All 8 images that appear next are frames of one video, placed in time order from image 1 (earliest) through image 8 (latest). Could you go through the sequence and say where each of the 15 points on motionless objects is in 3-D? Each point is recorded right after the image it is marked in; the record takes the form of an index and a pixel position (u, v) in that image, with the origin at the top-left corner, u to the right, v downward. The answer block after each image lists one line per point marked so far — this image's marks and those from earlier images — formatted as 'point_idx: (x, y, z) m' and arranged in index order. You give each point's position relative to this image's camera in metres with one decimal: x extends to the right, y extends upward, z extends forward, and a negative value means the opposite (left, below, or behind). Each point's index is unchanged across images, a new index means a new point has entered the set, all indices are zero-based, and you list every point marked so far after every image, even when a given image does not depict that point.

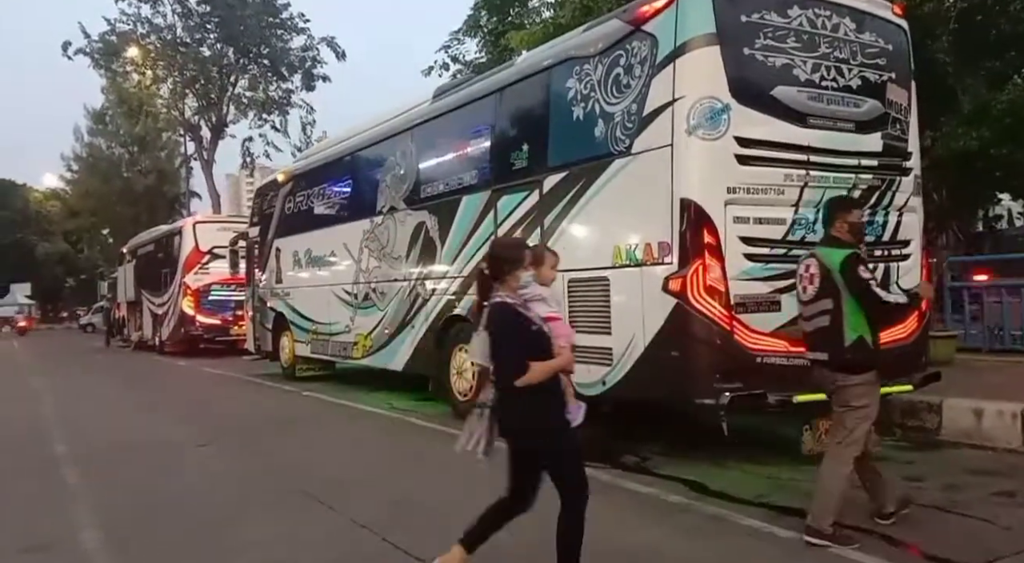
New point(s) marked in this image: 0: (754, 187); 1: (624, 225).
0: (+1.8, +0.7, +5.7) m
1: (+0.9, +0.5, +6.2) m
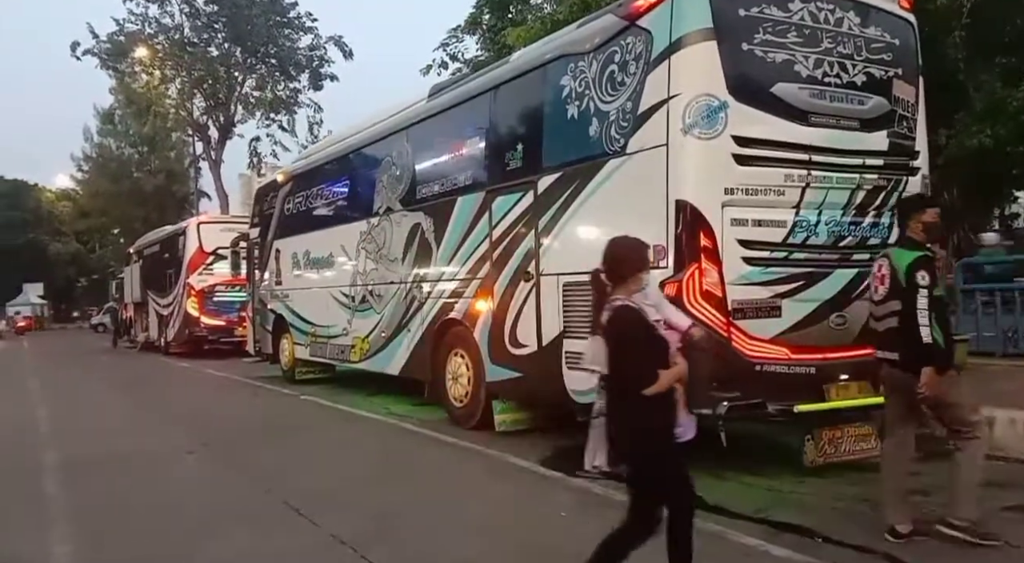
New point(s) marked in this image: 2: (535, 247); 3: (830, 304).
0: (+1.7, +0.7, +5.5) m
1: (+0.8, +0.4, +6.0) m
2: (+0.2, +0.3, +6.9) m
3: (+2.4, -0.2, +5.8) m
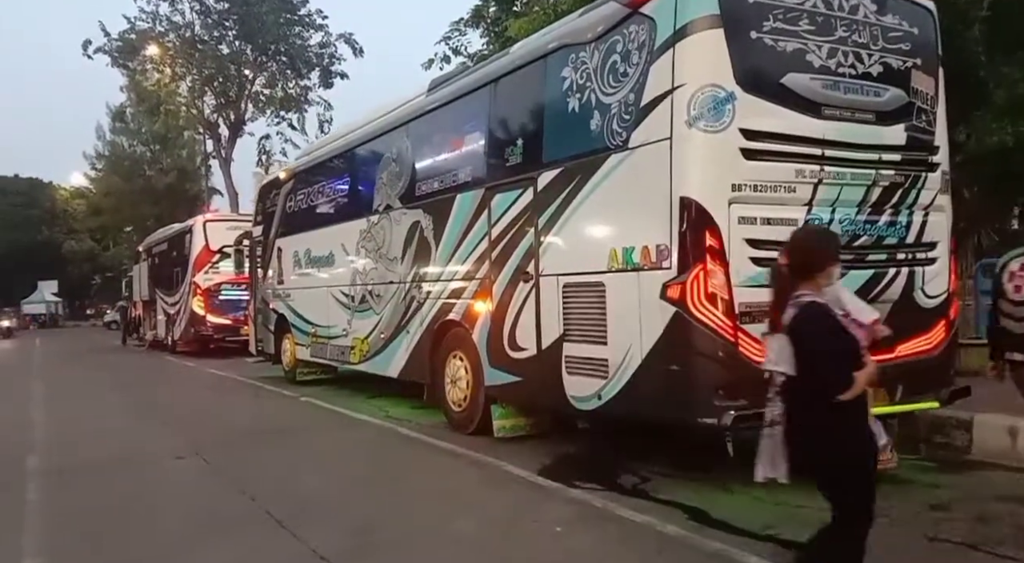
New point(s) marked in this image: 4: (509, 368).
0: (+1.7, +0.7, +5.2) m
1: (+0.8, +0.4, +5.7) m
2: (+0.2, +0.3, +6.6) m
3: (+2.4, -0.2, +5.5) m
4: (0.0, -0.8, +7.0) m
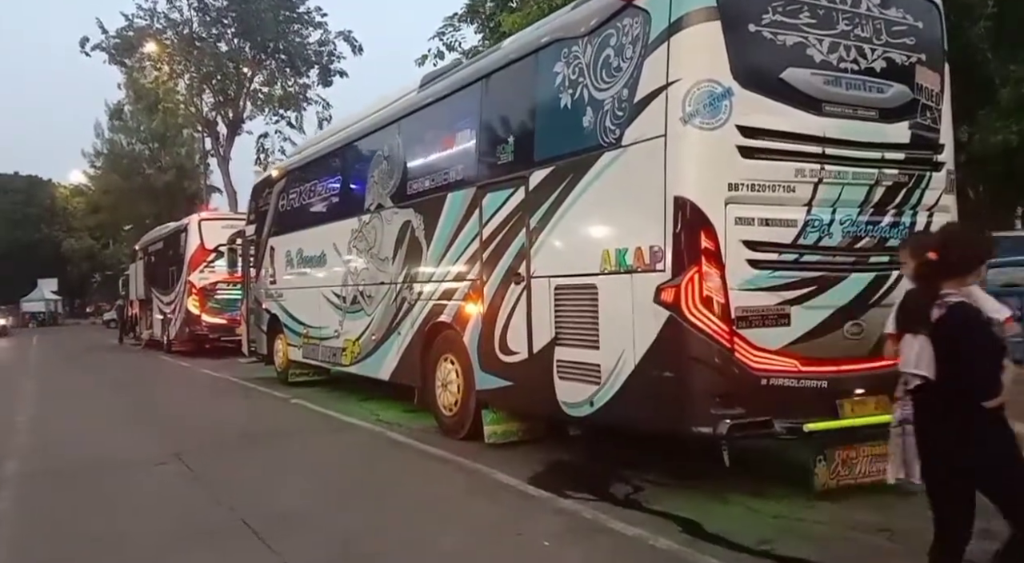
0: (+1.6, +0.6, +5.0) m
1: (+0.7, +0.4, +5.5) m
2: (+0.1, +0.3, +6.5) m
3: (+2.3, -0.2, +5.3) m
4: (-0.1, -0.8, +6.8) m
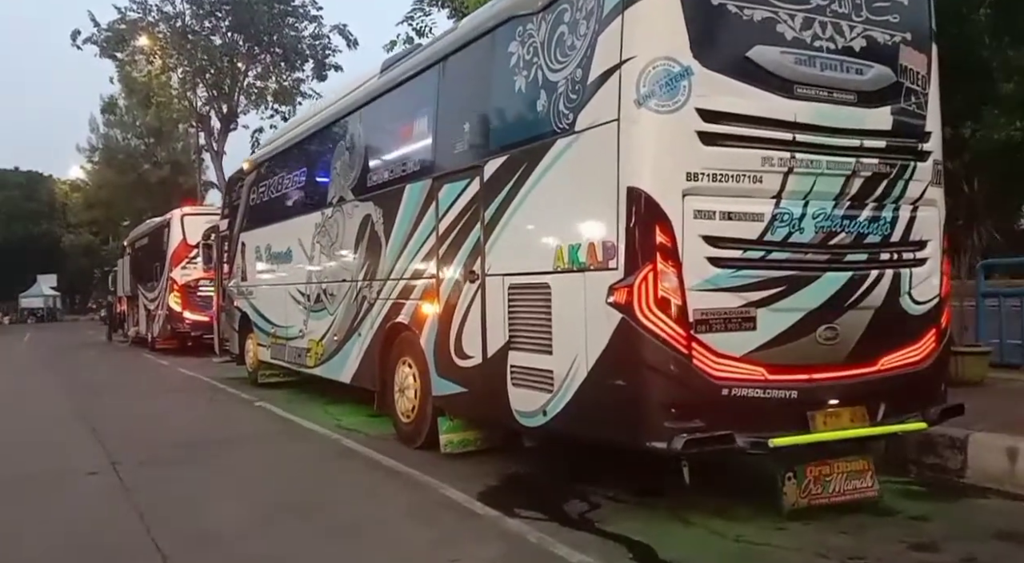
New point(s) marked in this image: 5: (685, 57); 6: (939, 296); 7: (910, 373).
0: (+1.2, +0.6, +4.5) m
1: (+0.4, +0.4, +5.0) m
2: (-0.2, +0.3, +6.0) m
3: (+1.9, -0.2, +4.8) m
4: (-0.5, -0.8, +6.3) m
5: (+1.0, +1.3, +4.5) m
6: (+3.0, -0.1, +5.4) m
7: (+2.7, -0.6, +5.1) m
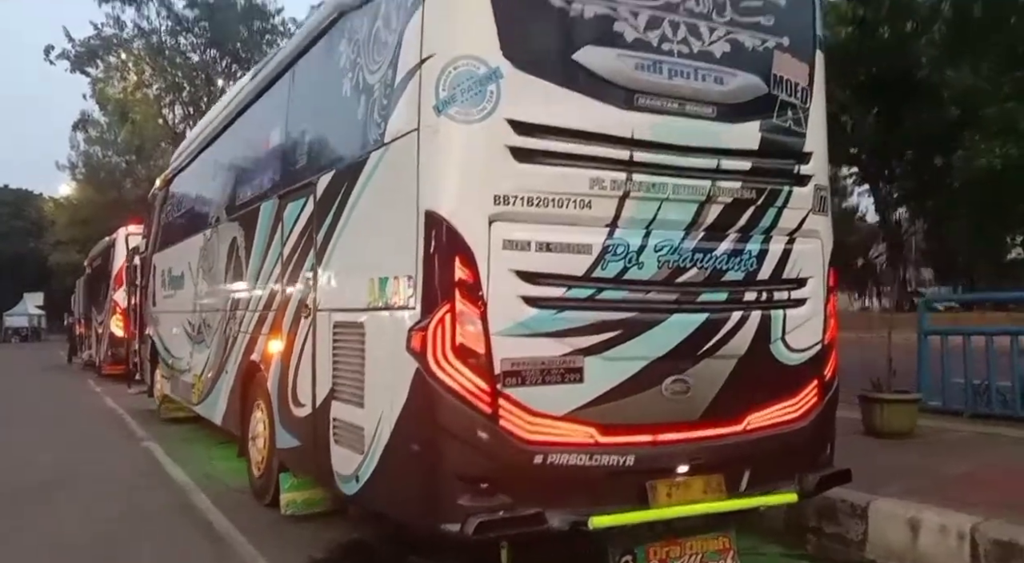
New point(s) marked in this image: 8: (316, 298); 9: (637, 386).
0: (+0.1, +0.4, +3.8) m
1: (-0.7, +0.2, +4.3) m
2: (-1.3, +0.1, +5.3) m
3: (+0.8, -0.4, +4.1) m
4: (-1.6, -1.0, +5.6) m
5: (-0.1, +1.1, +3.8) m
6: (+1.9, -0.4, +4.6) m
7: (+1.5, -0.9, +4.4) m
8: (-1.3, -0.1, +5.1) m
9: (+0.7, -0.5, +4.0) m
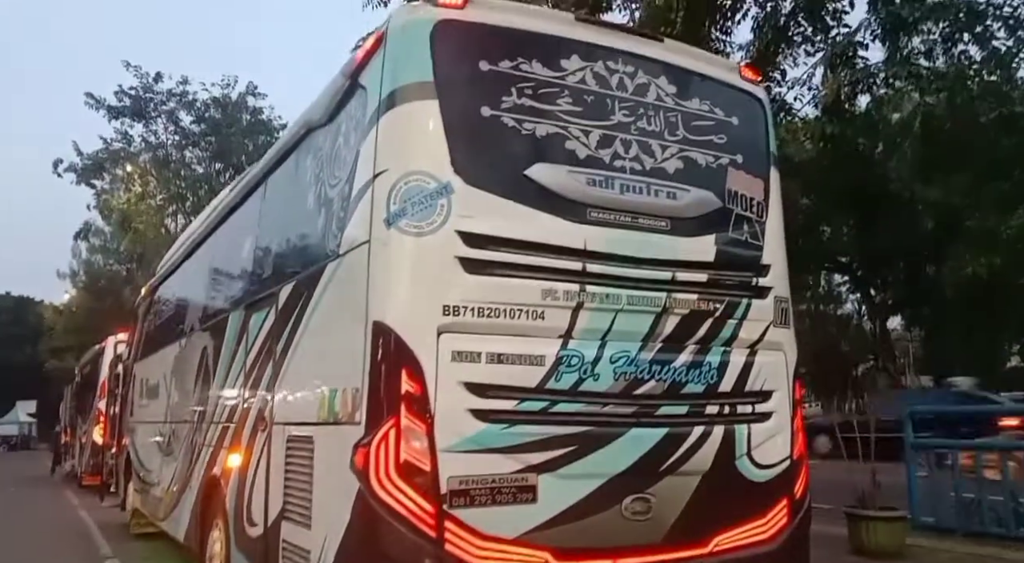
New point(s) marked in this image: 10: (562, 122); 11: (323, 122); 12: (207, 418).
0: (-0.1, -0.1, +3.8) m
1: (-1.0, -0.4, +4.2) m
2: (-1.6, -0.7, +5.2) m
3: (+0.6, -1.0, +3.9) m
4: (-1.8, -1.8, +5.3) m
5: (-0.3, +0.5, +3.8) m
6: (+1.6, -1.0, +4.5) m
7: (+1.3, -1.5, +4.2) m
8: (-1.5, -0.8, +5.0) m
9: (+0.4, -1.1, +3.8) m
10: (+0.3, +0.9, +4.1) m
11: (-1.1, +1.0, +4.8) m
12: (-2.6, -1.2, +6.7) m
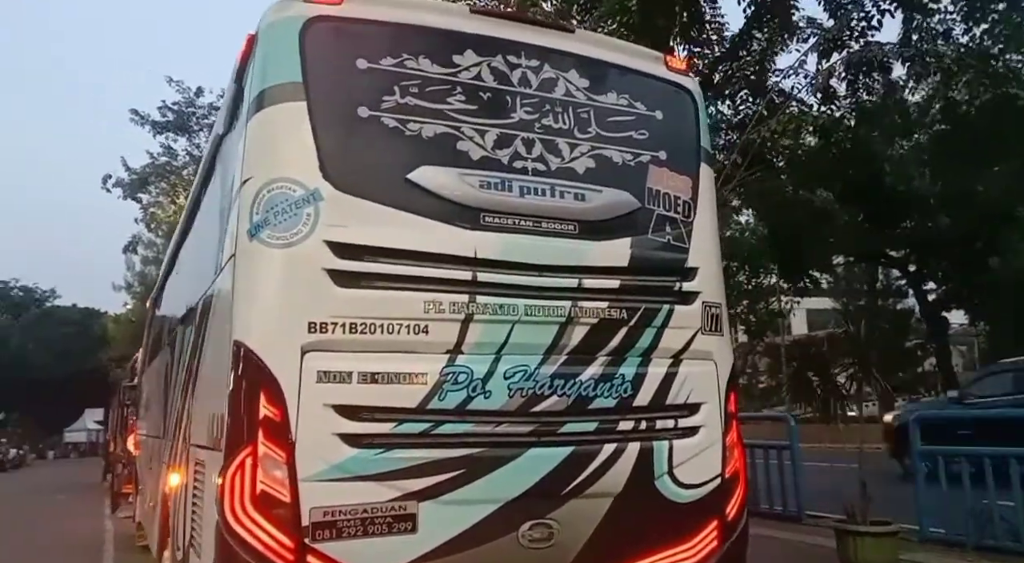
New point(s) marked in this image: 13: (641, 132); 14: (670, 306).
0: (-0.7, -0.2, +3.5) m
1: (-1.5, -0.5, +4.0) m
2: (-2.0, -0.8, +5.0) m
3: (0.0, -1.1, +3.6) m
4: (-2.2, -1.9, +5.2) m
5: (-0.9, +0.5, +3.6) m
6: (+1.1, -1.0, +4.1) m
7: (+0.8, -1.5, +3.8) m
8: (-1.9, -0.9, +4.8) m
9: (-0.1, -1.2, +3.6) m
10: (-0.3, +0.8, +3.9) m
11: (-1.6, +0.9, +4.7) m
12: (-2.9, -1.3, +6.7) m
13: (+0.7, +0.8, +4.2) m
14: (+0.8, -0.1, +4.1) m
